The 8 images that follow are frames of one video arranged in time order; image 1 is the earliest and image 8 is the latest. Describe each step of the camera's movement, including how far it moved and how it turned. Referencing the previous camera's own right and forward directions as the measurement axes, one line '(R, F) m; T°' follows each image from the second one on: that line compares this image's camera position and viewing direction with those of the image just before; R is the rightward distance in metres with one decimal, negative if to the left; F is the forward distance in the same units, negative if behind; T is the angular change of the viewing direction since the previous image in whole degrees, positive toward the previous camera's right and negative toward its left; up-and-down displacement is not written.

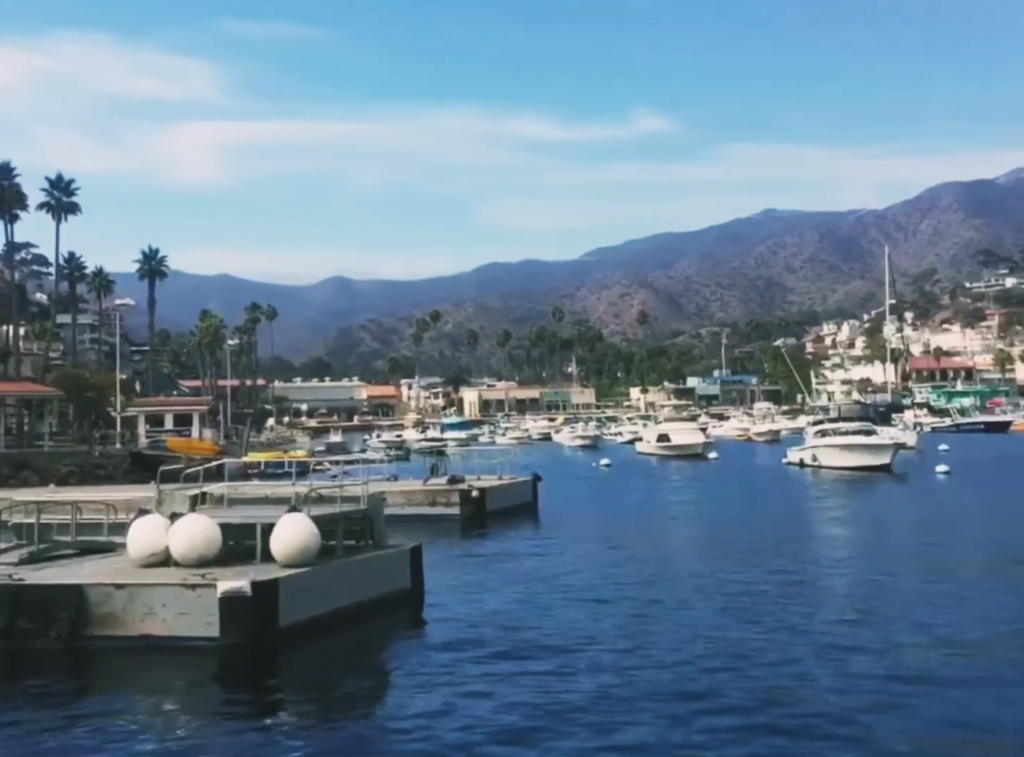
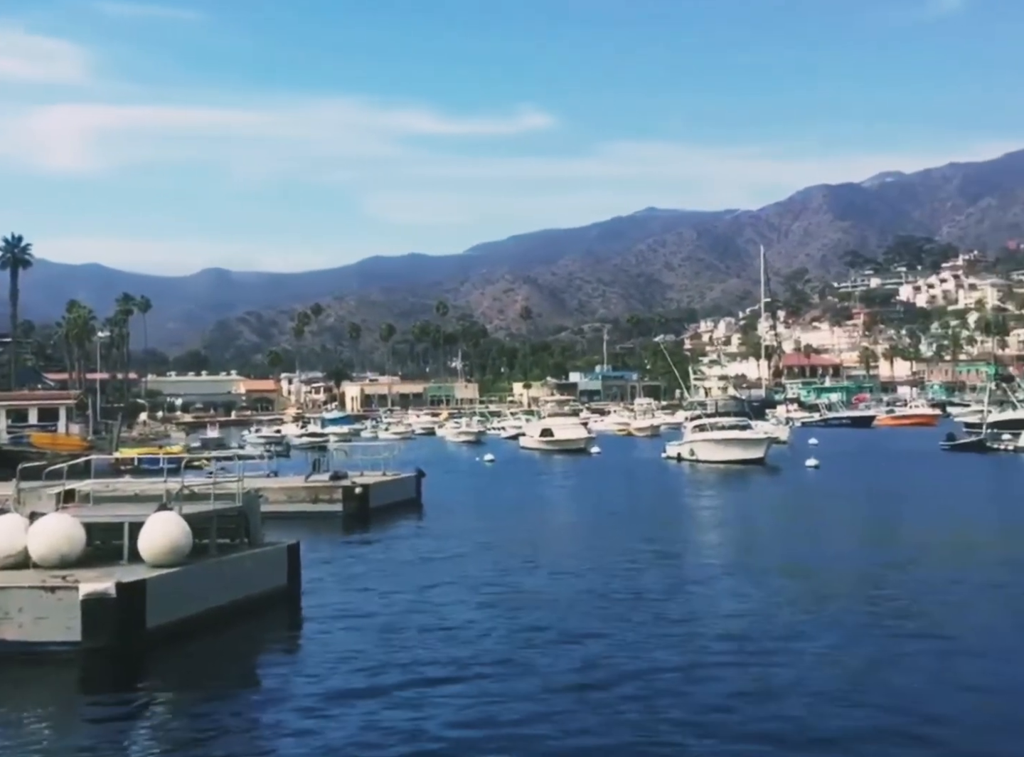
(+1.1, -0.3) m; +3°
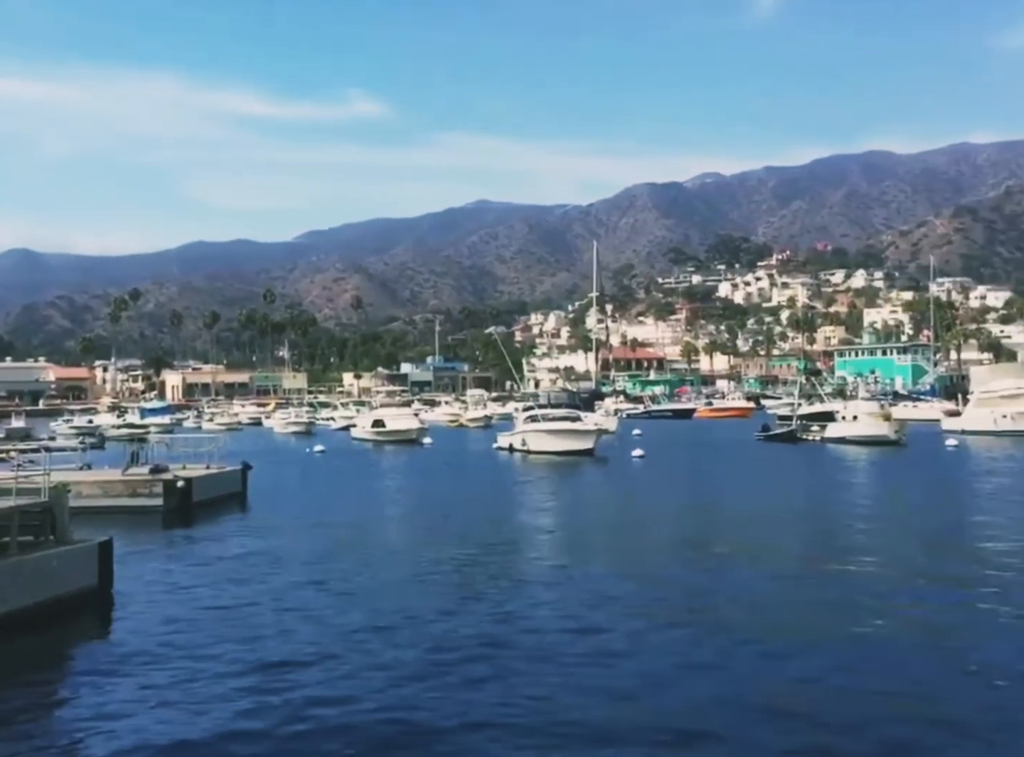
(0.0, +0.2) m; +7°
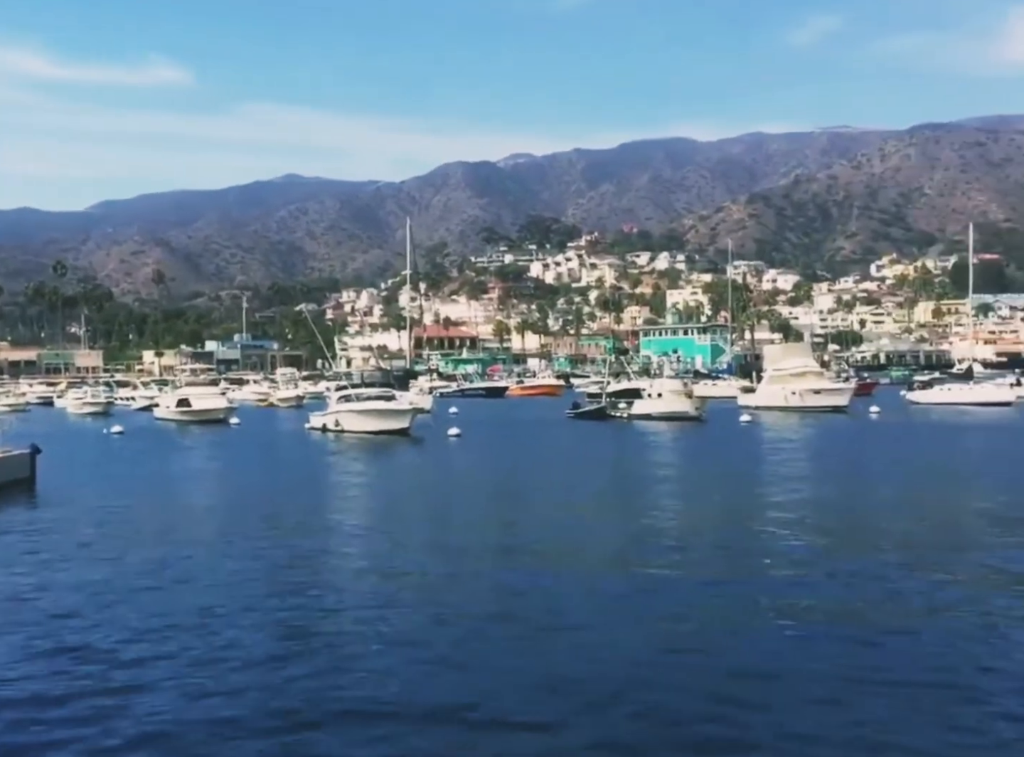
(+0.1, +0.5) m; +8°
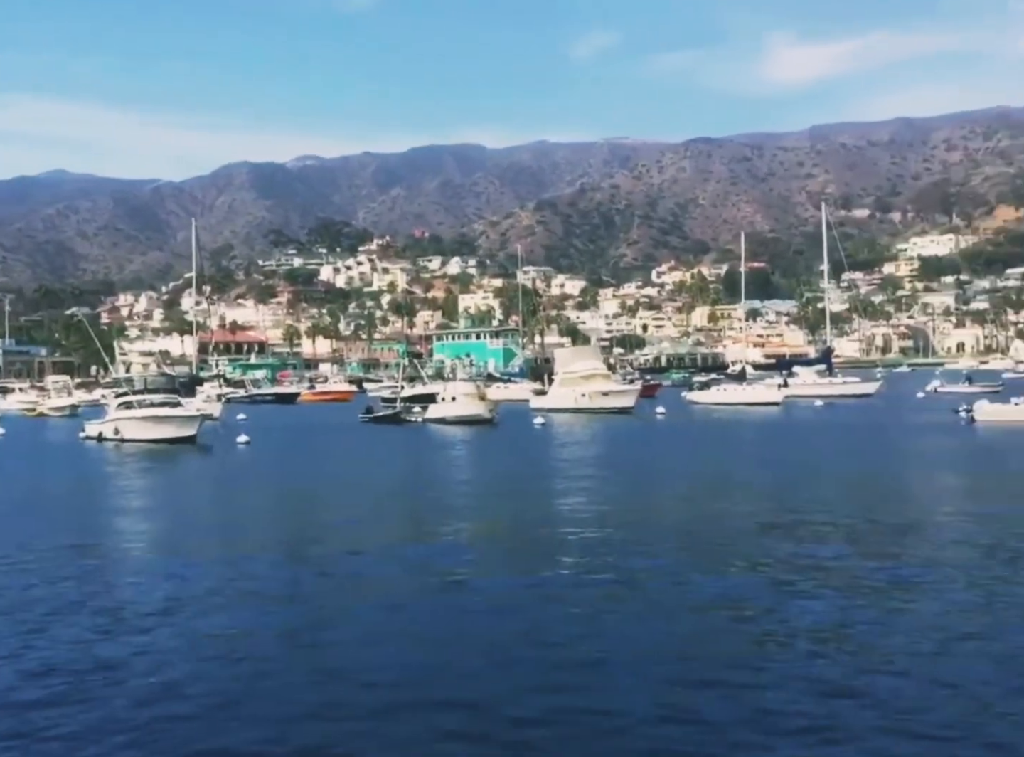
(+0.2, +1.1) m; +9°
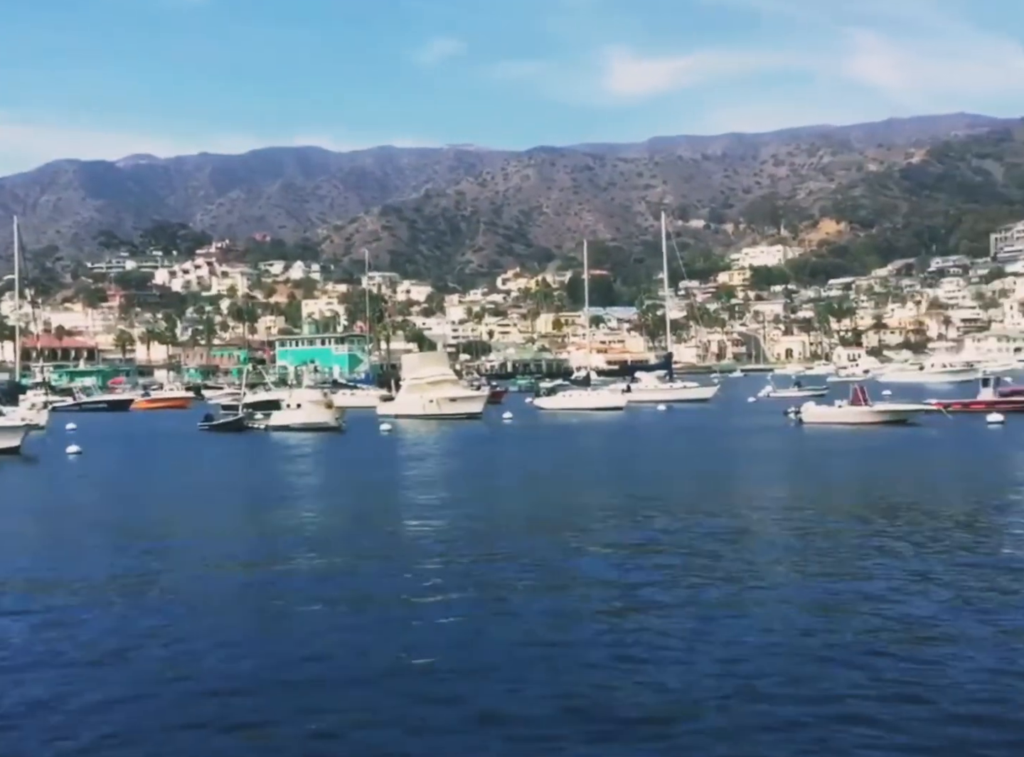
(+0.2, -0.6) m; +7°
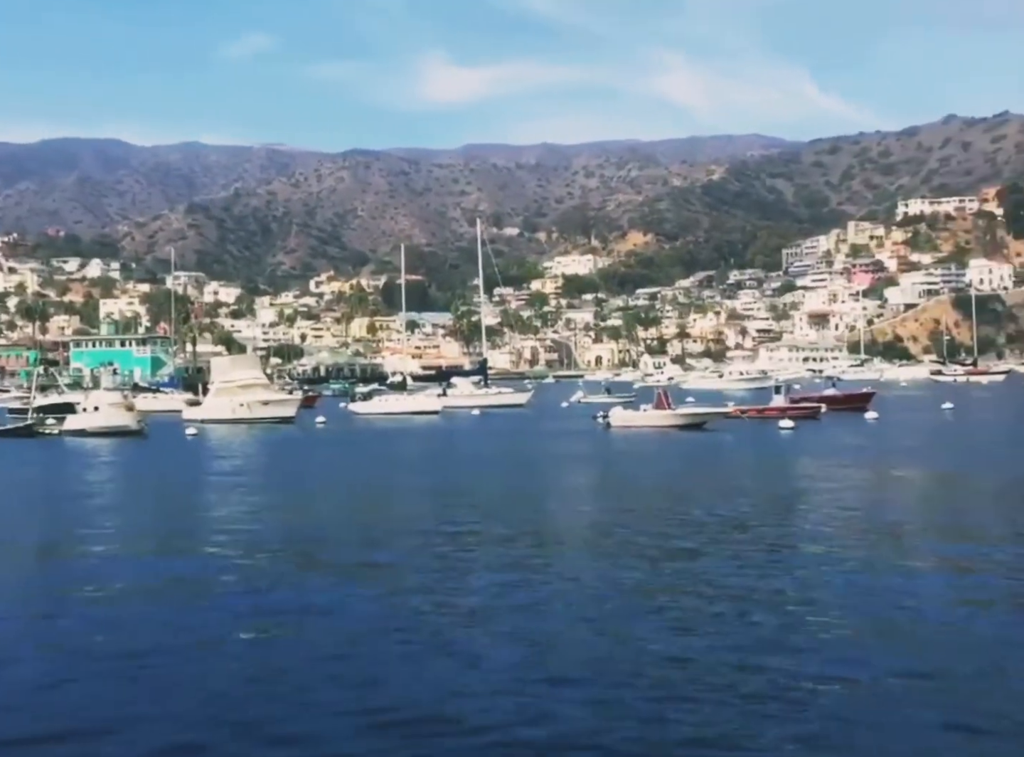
(0.0, -1.2) m; +8°
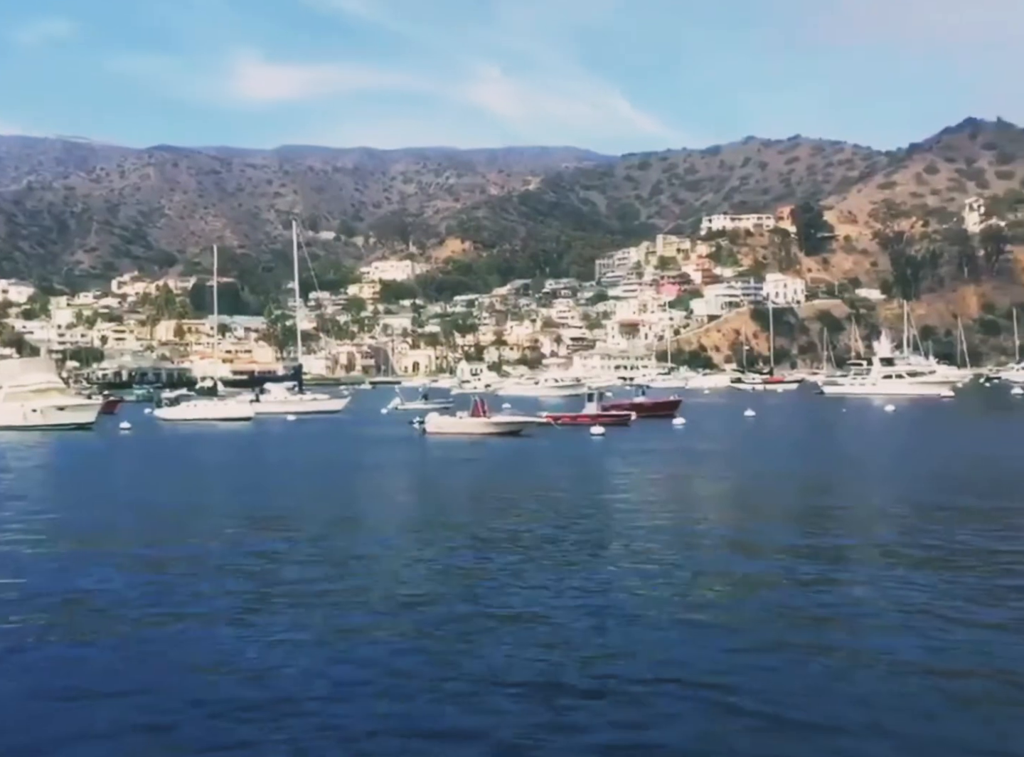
(0.0, -0.5) m; +8°
